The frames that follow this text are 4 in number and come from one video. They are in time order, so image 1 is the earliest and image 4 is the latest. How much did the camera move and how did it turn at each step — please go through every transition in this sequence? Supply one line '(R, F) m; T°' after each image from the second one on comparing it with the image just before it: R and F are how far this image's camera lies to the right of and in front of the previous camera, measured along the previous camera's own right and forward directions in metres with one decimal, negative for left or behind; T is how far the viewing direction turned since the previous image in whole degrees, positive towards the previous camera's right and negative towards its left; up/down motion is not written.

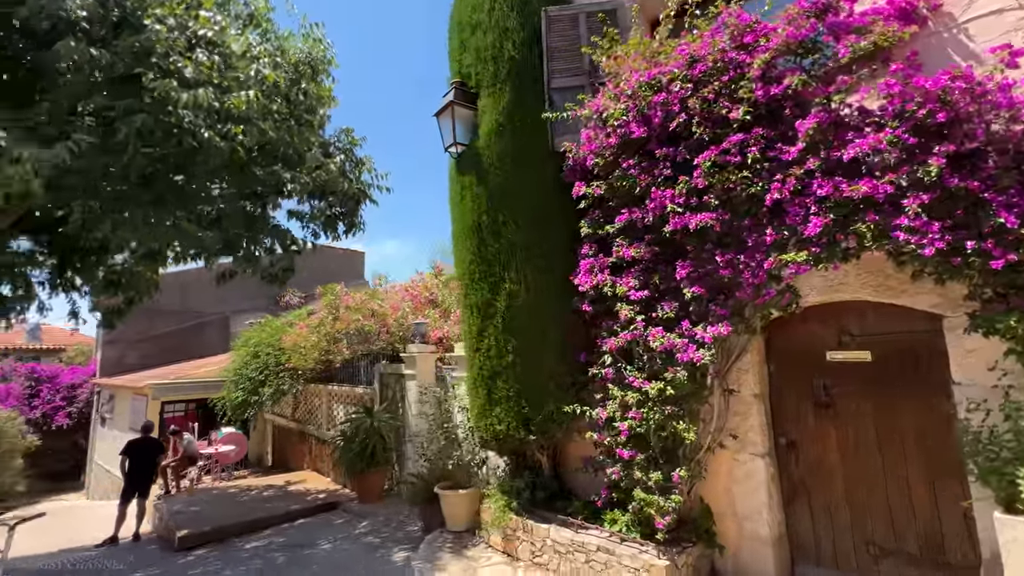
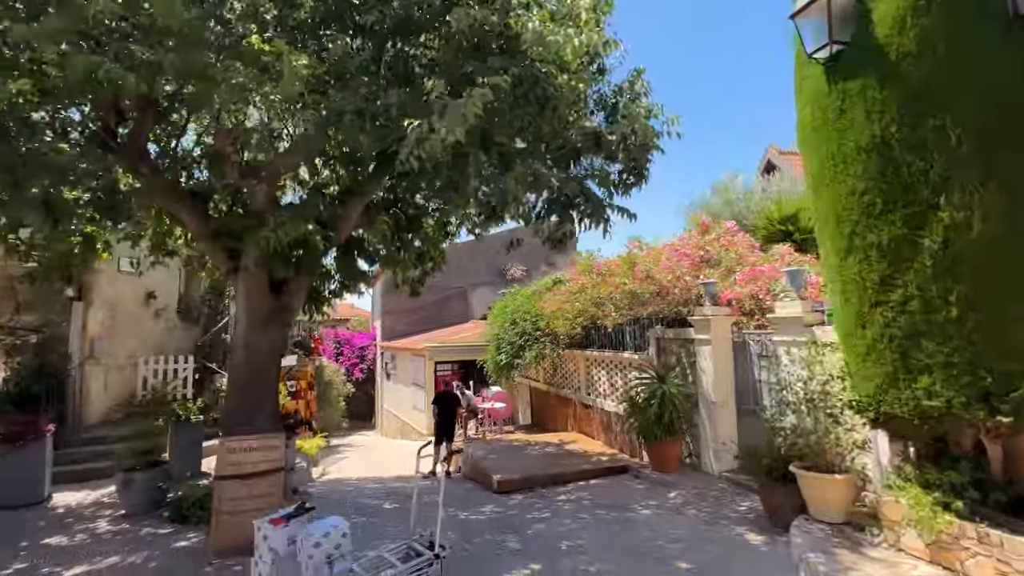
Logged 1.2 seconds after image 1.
(-1.7, +0.2) m; -23°
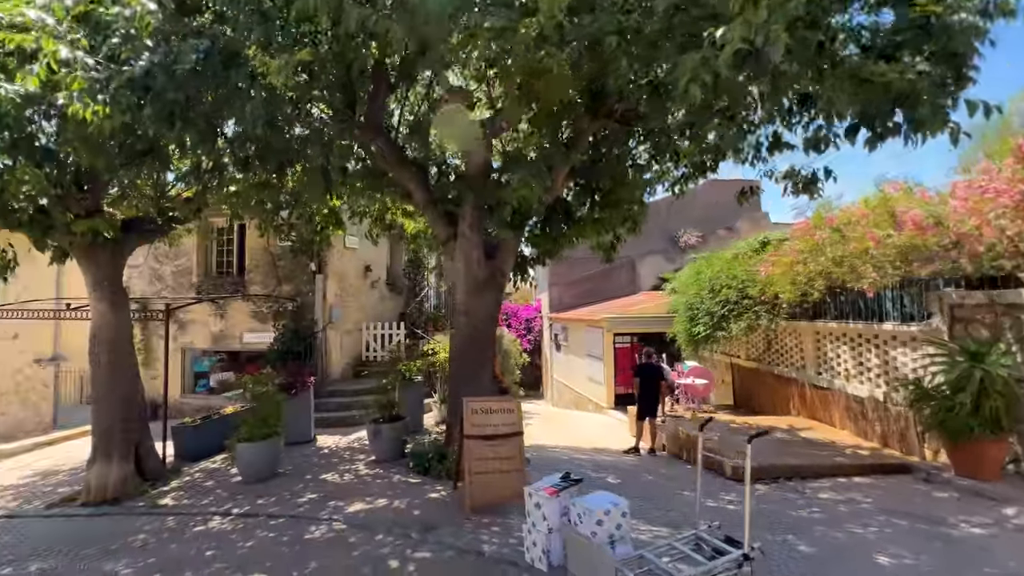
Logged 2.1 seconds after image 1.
(-1.2, +0.4) m; -18°
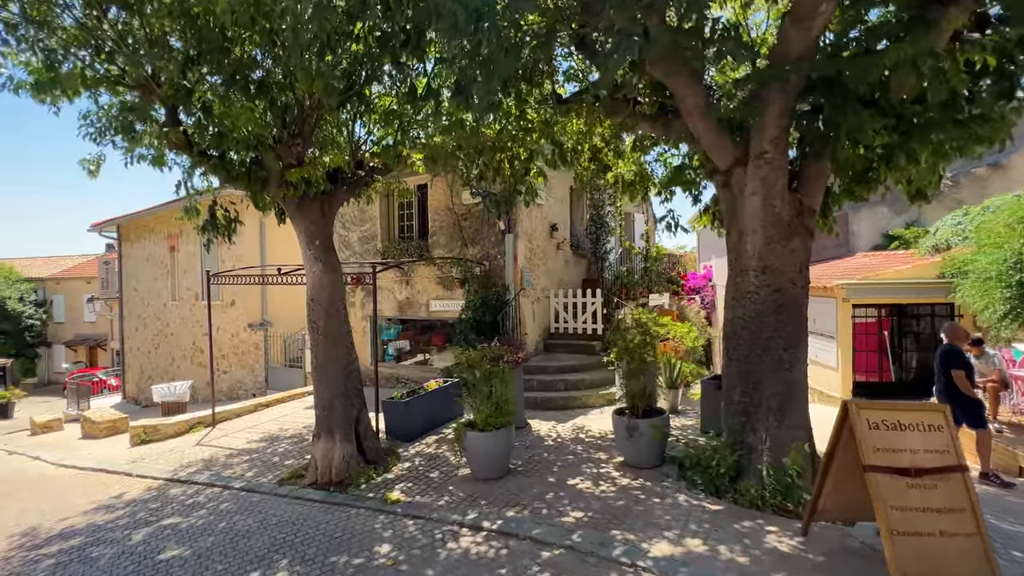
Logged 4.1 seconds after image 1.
(-2.0, +1.6) m; -15°
